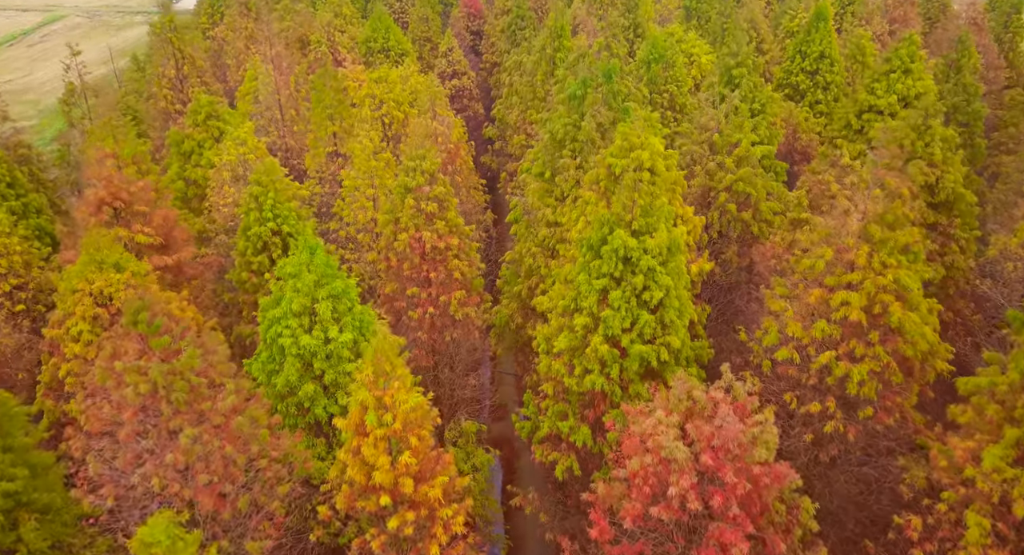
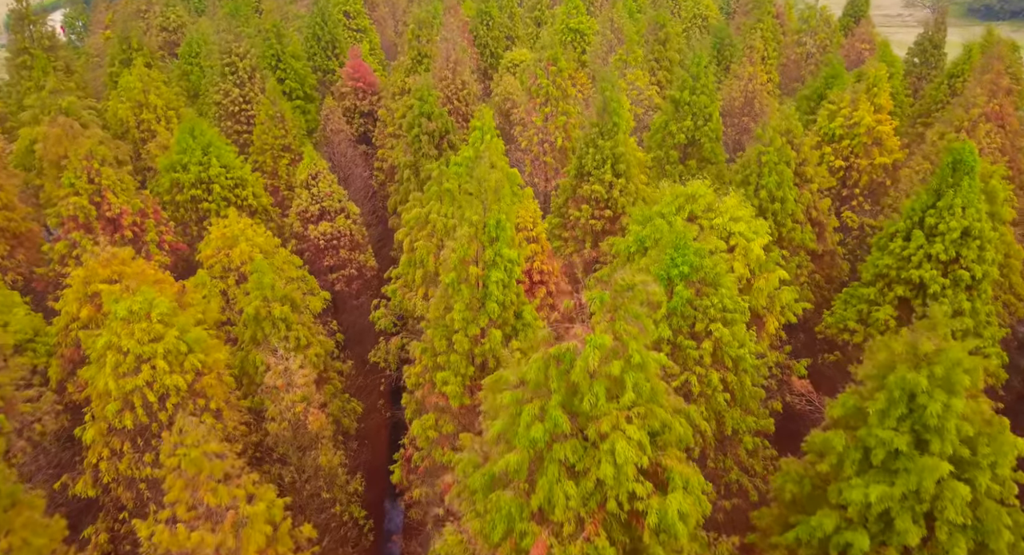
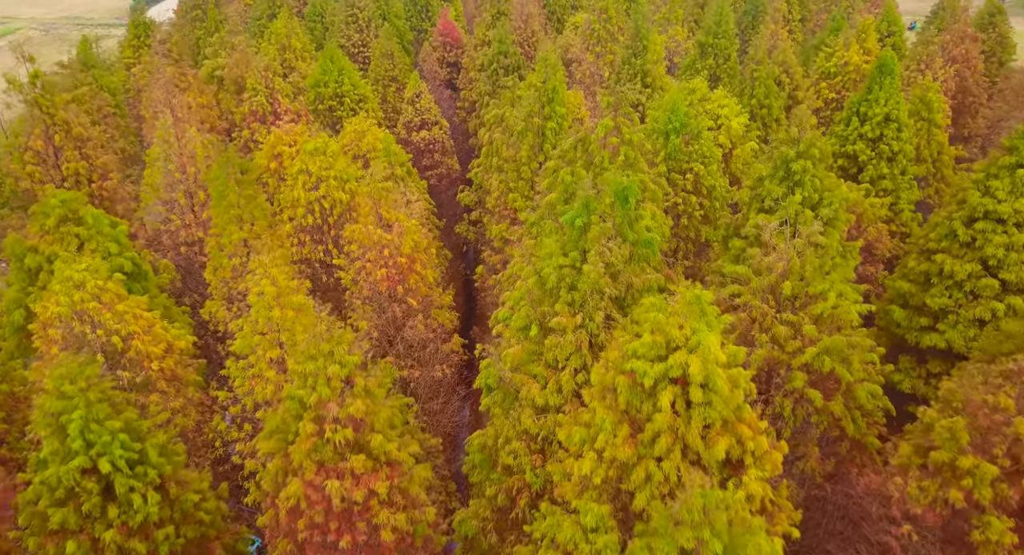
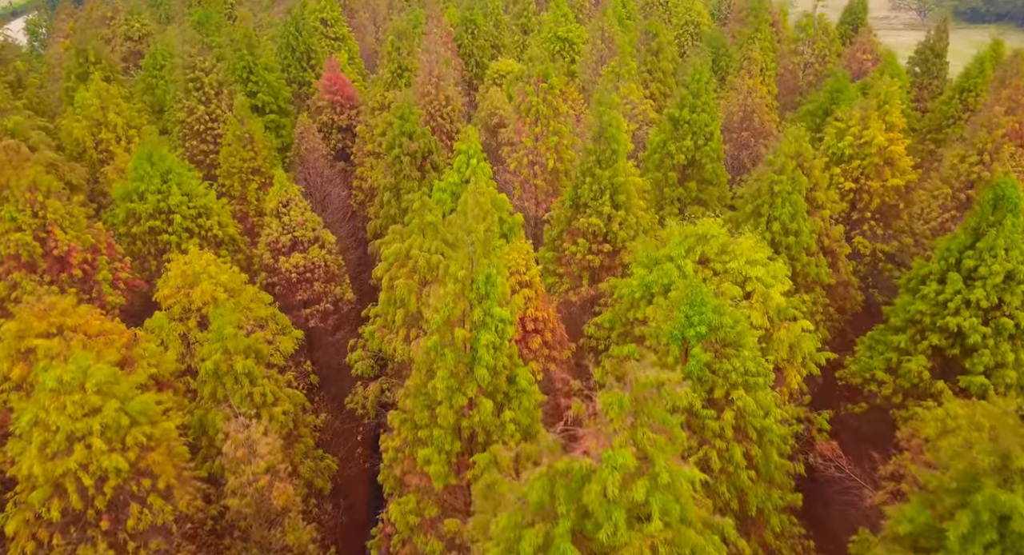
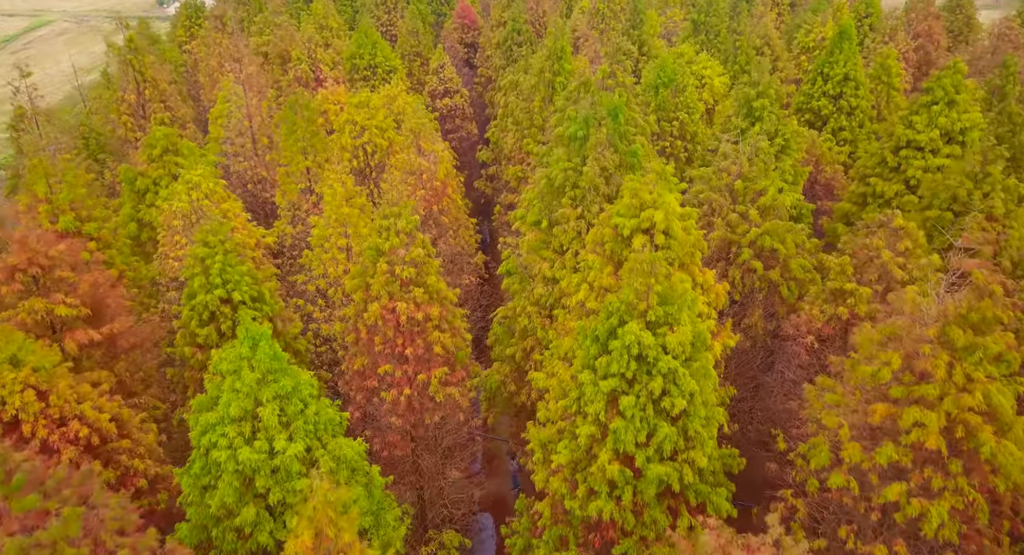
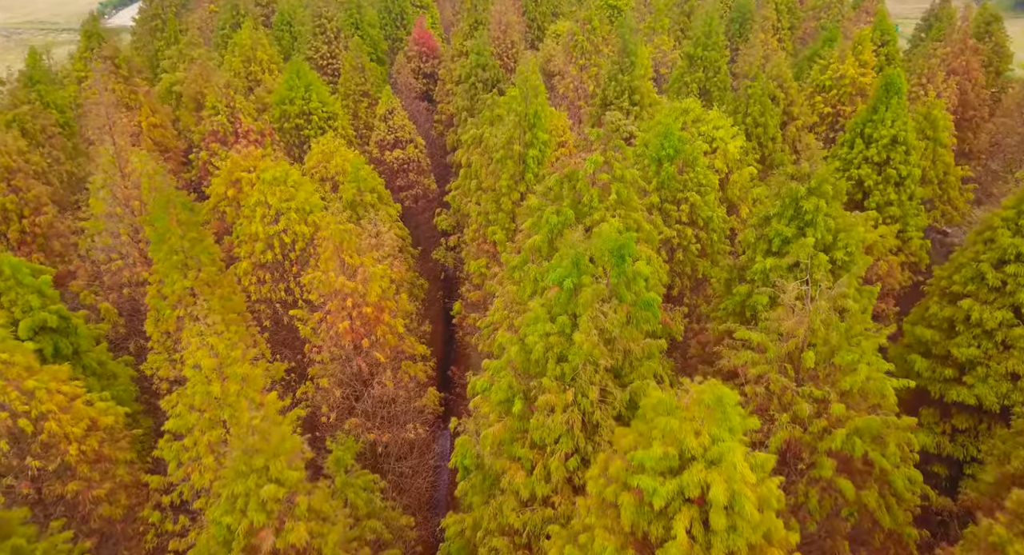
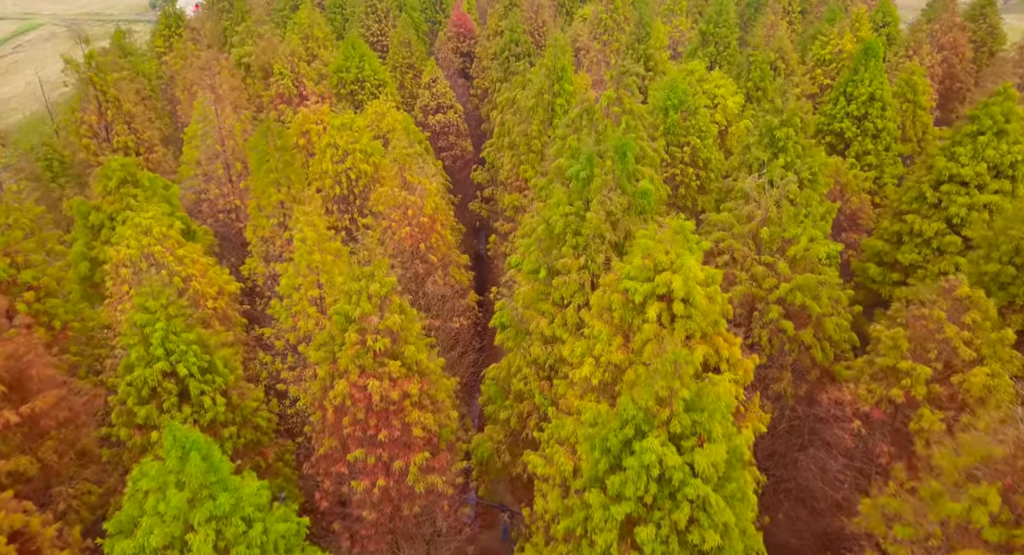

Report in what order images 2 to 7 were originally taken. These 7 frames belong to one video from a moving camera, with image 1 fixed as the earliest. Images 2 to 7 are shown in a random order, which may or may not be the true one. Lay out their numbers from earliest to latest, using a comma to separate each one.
5, 7, 3, 6, 2, 4
